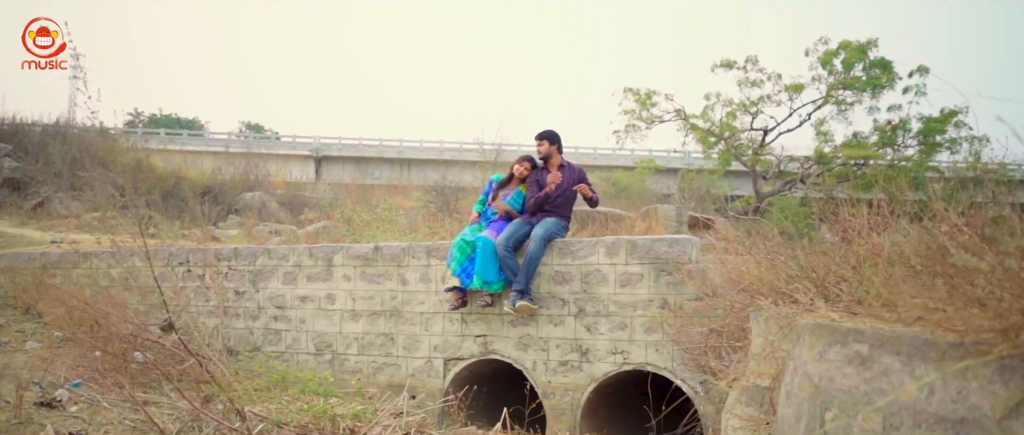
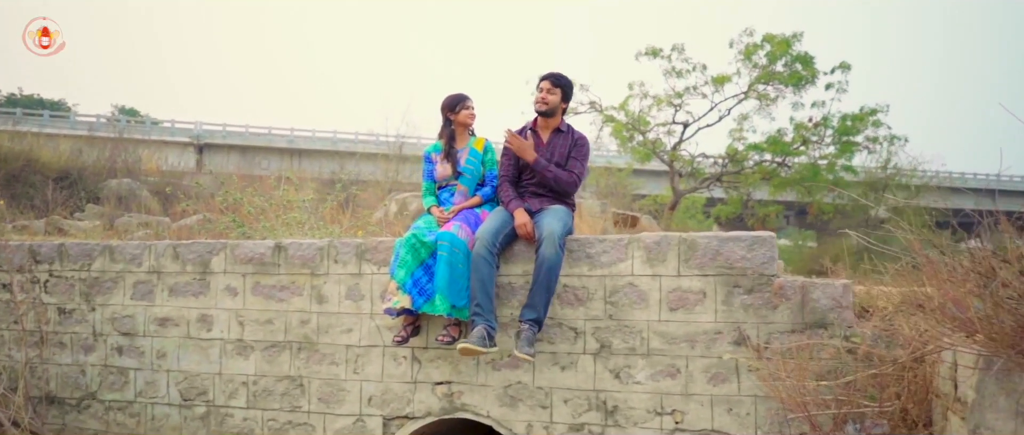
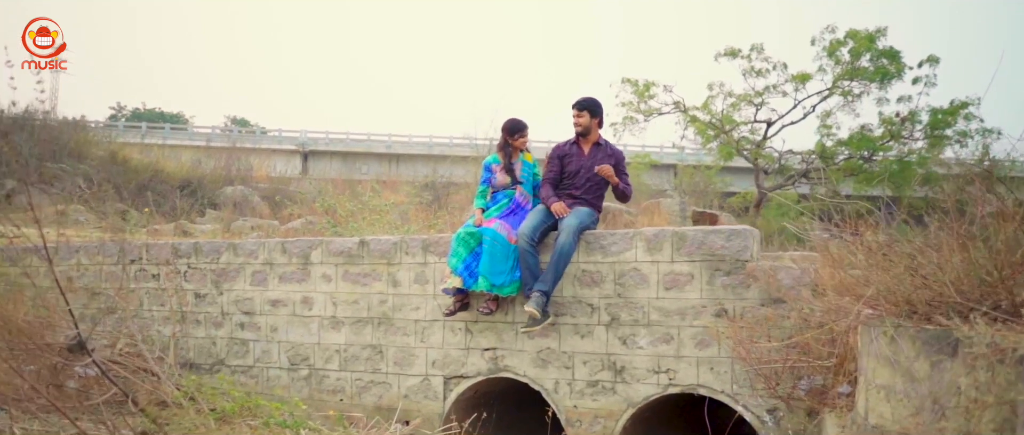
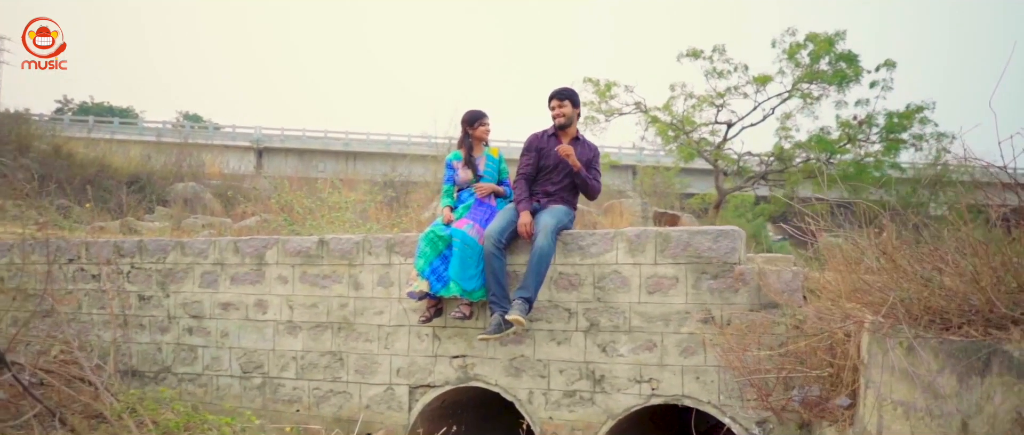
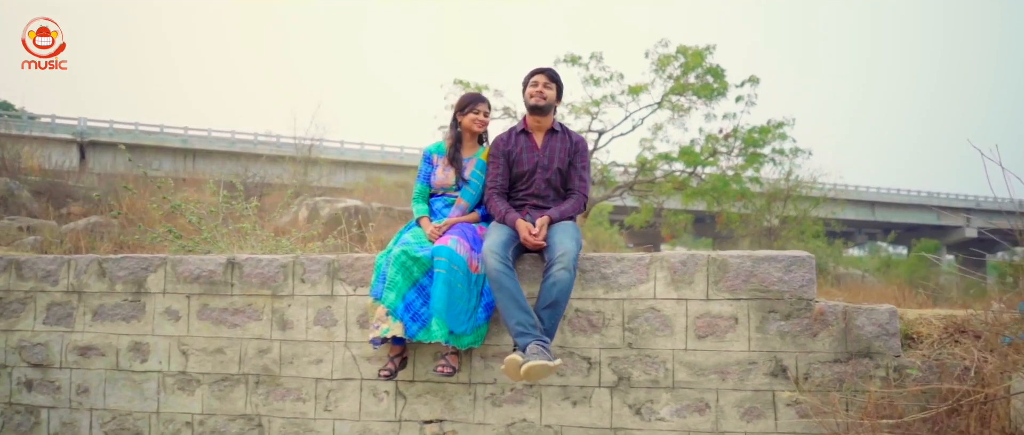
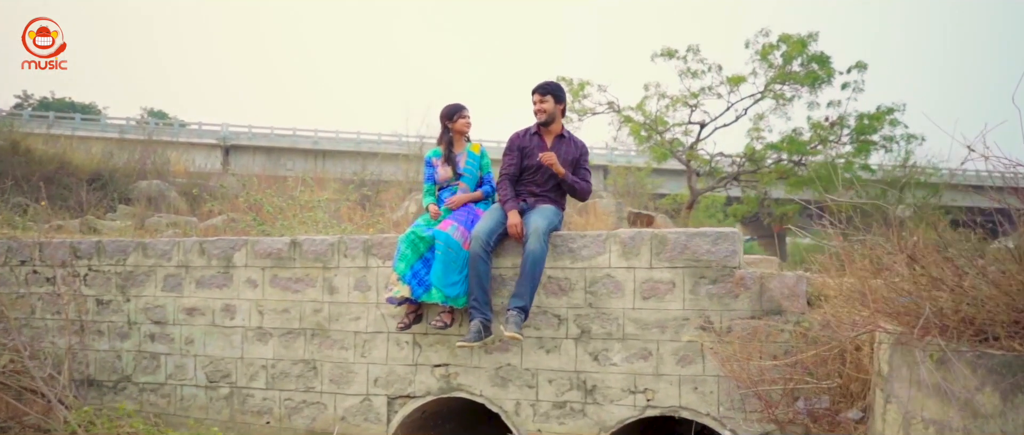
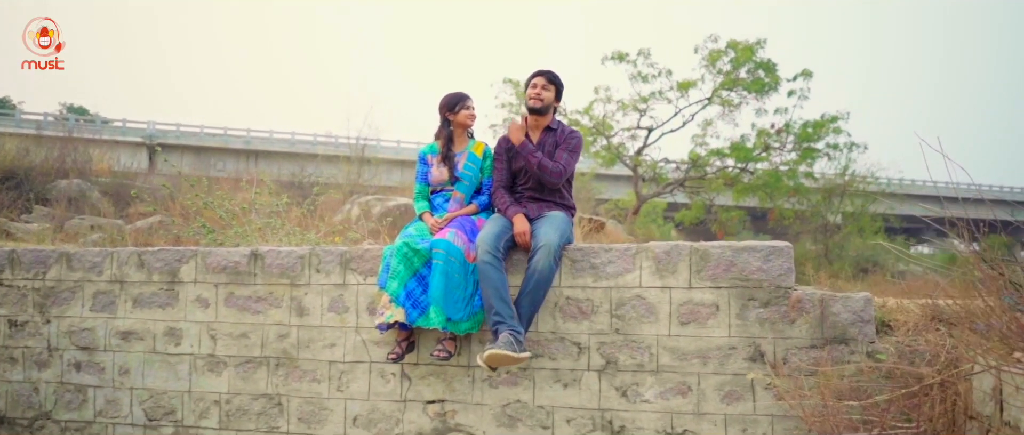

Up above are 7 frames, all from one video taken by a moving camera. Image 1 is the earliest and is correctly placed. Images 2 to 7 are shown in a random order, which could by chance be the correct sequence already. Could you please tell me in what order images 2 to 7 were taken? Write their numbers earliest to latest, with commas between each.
3, 4, 6, 2, 7, 5
